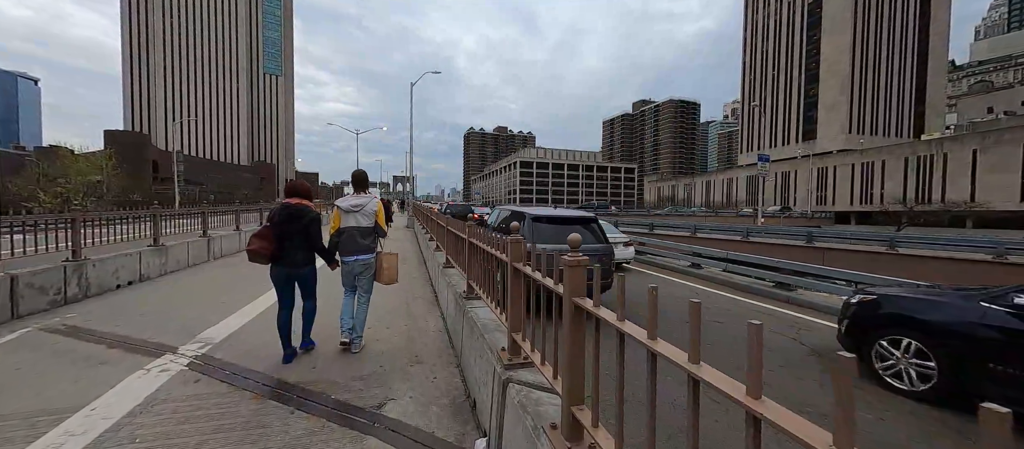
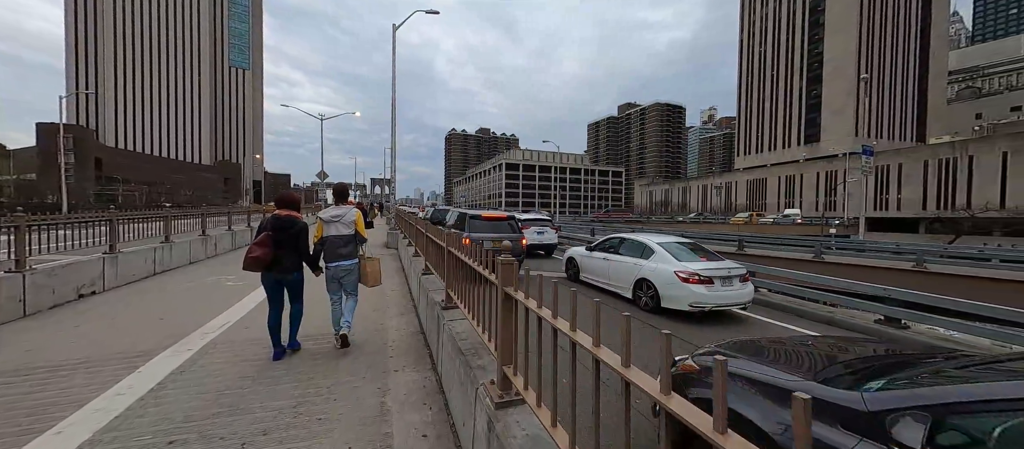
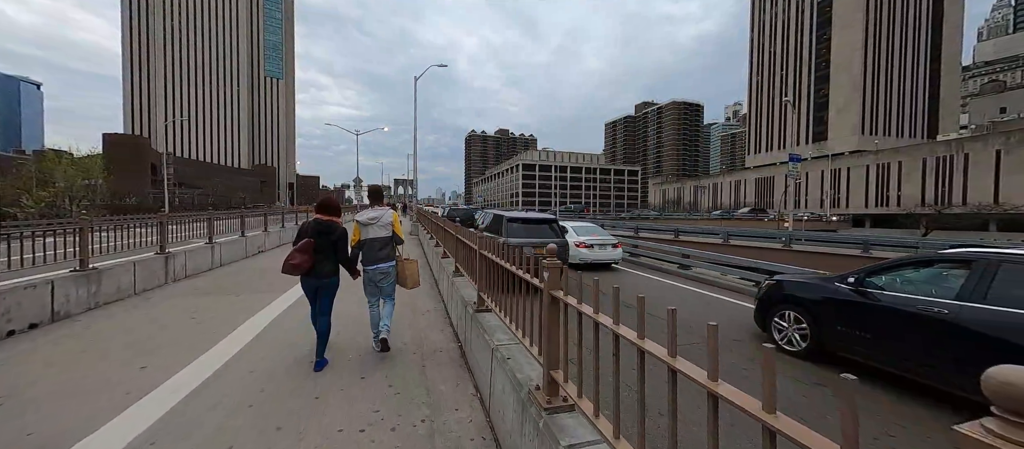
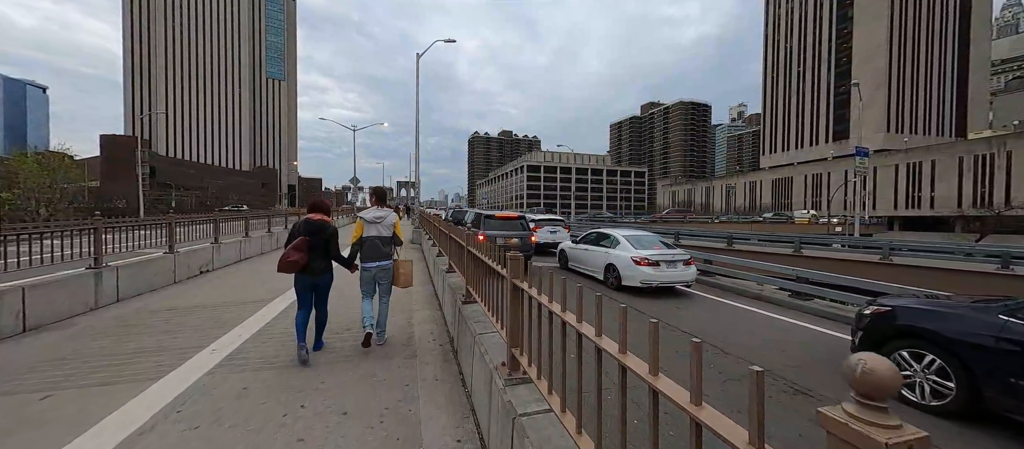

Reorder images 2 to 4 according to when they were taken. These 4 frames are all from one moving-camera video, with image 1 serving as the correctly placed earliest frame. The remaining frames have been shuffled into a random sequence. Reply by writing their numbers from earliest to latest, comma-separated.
3, 4, 2
